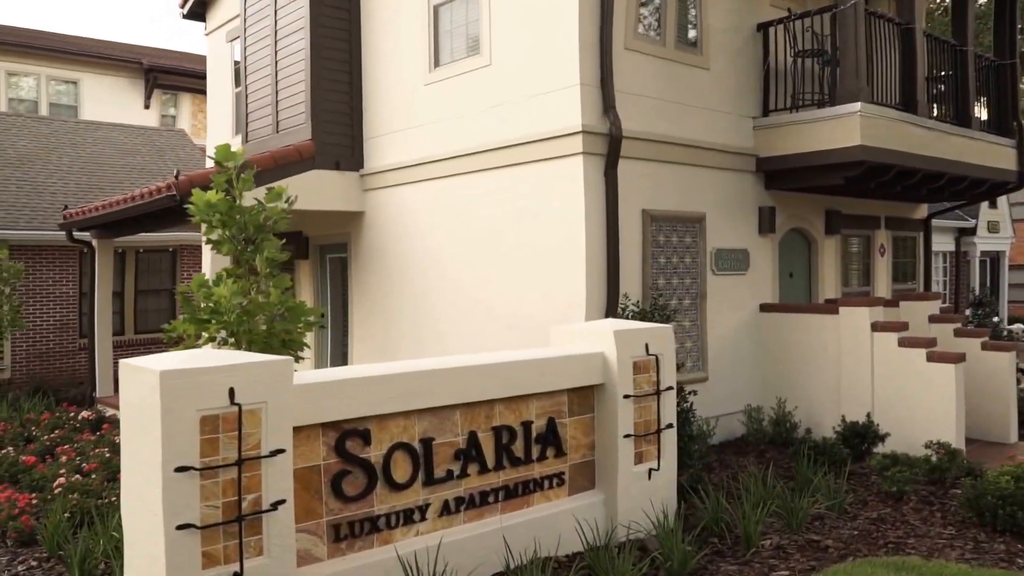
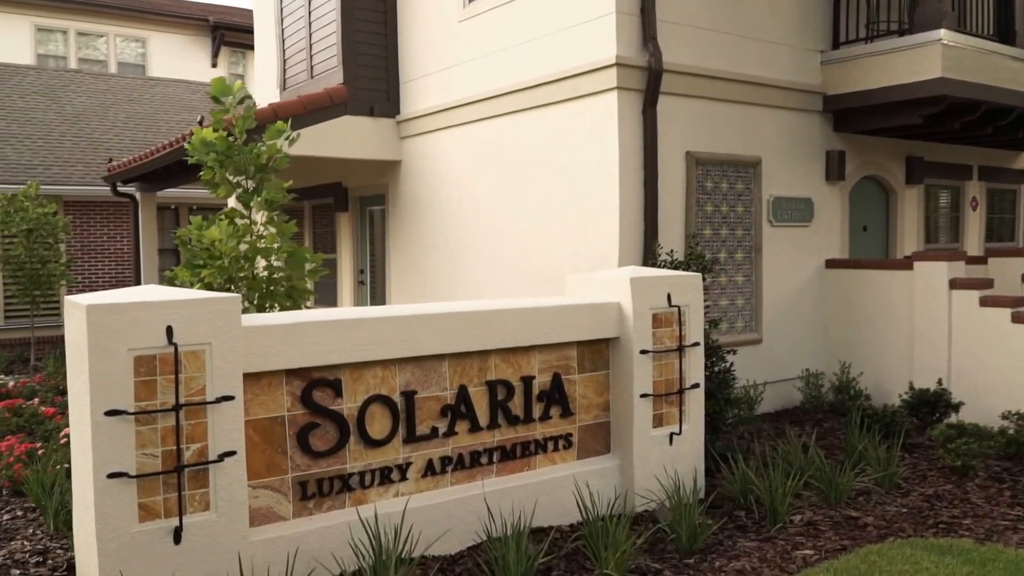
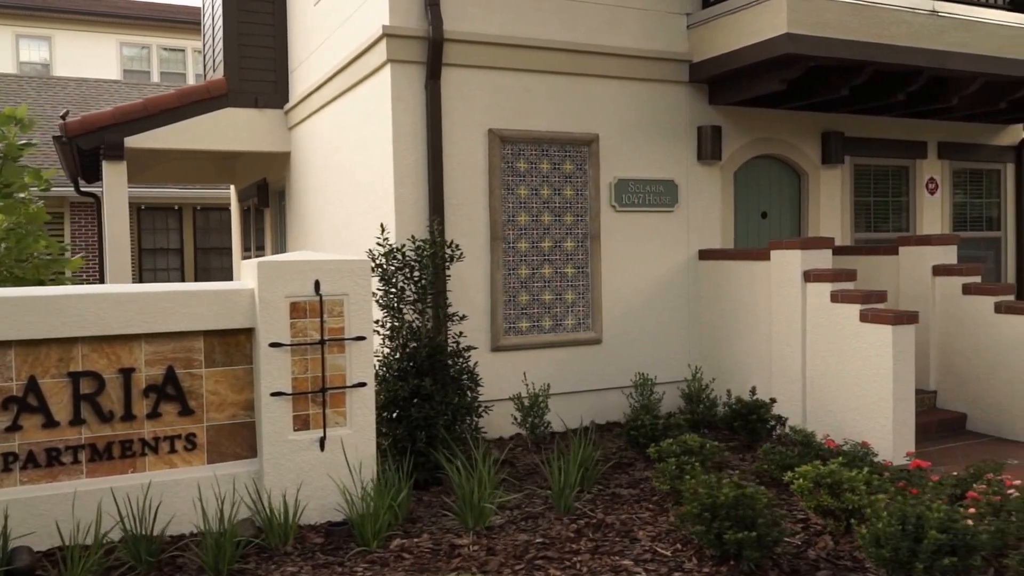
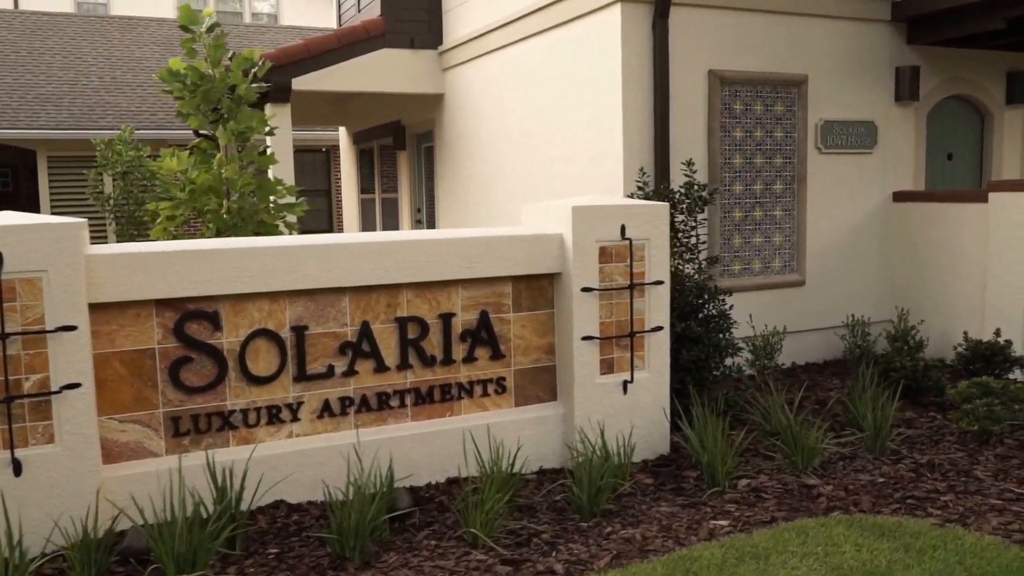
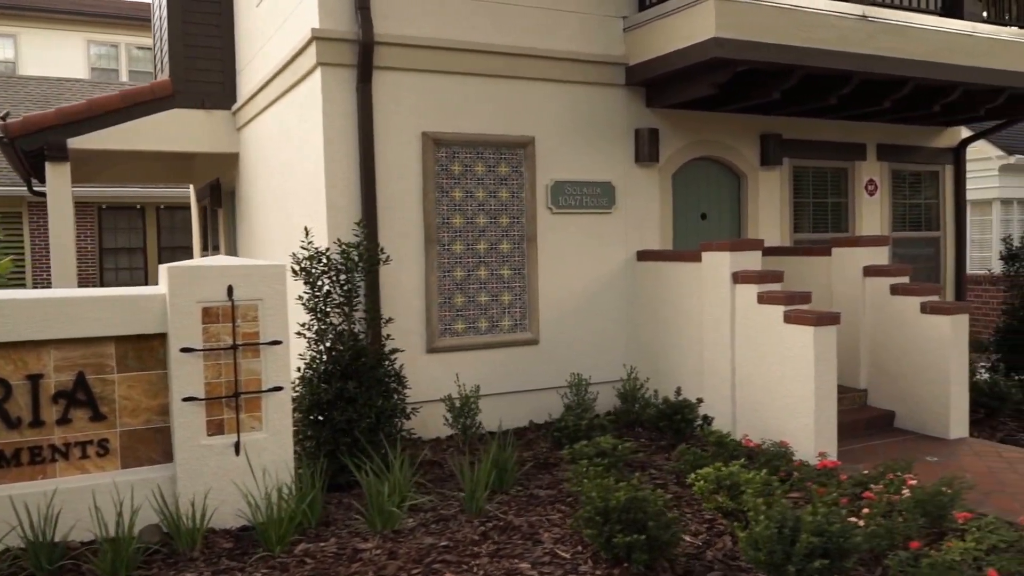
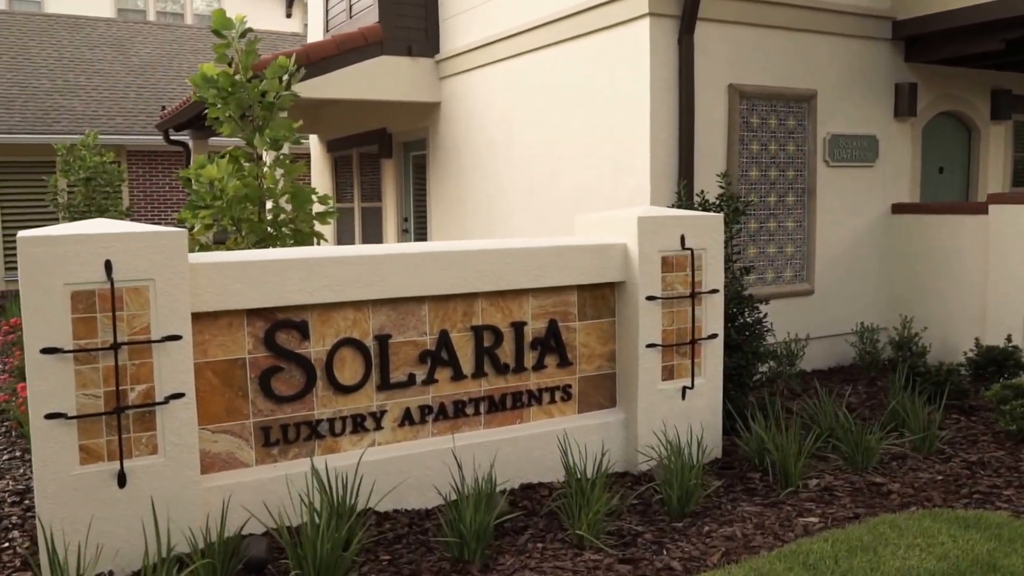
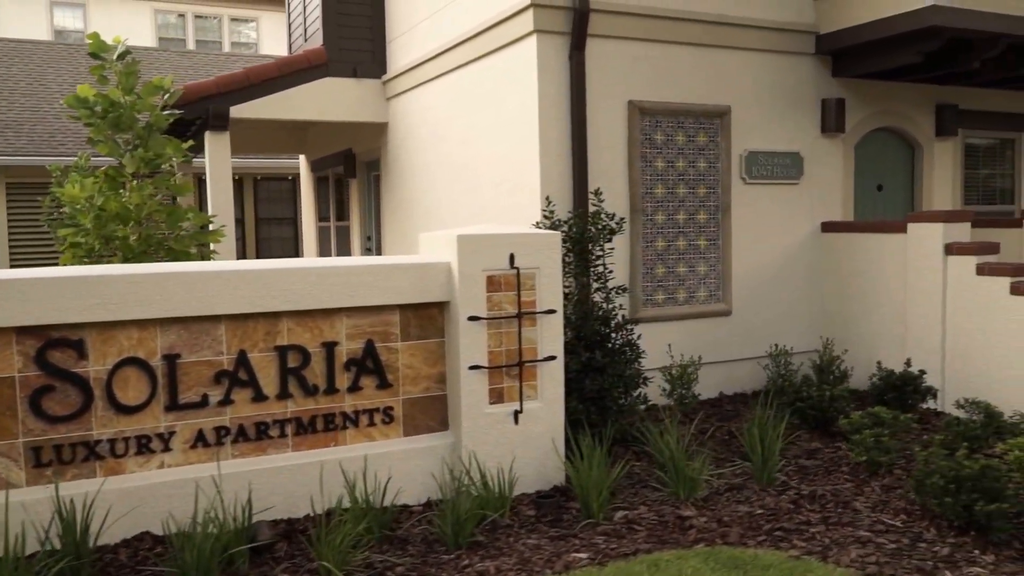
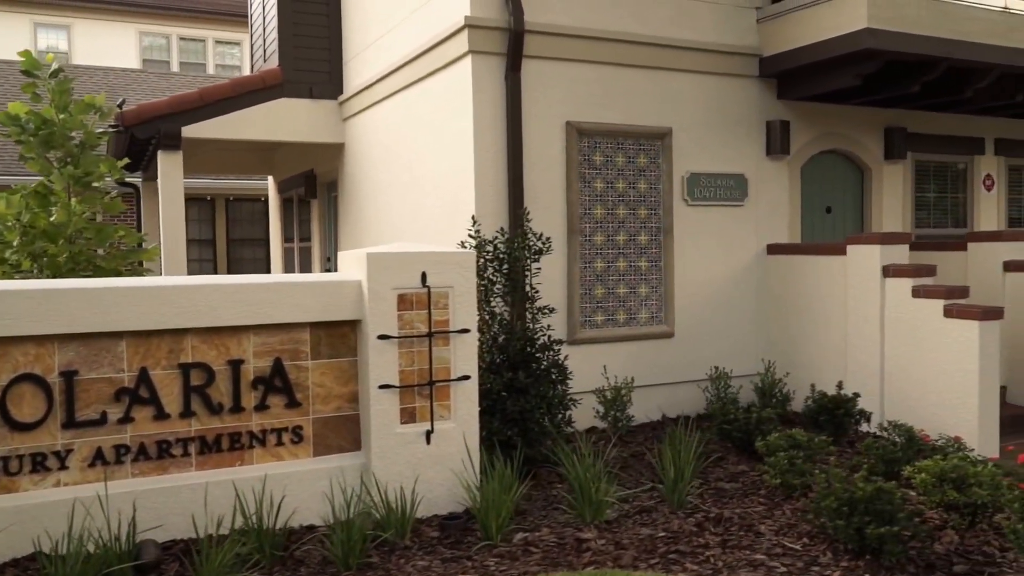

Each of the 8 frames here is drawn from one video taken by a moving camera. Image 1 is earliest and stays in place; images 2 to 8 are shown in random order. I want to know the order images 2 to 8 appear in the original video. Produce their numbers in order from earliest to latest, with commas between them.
2, 6, 4, 7, 8, 3, 5
